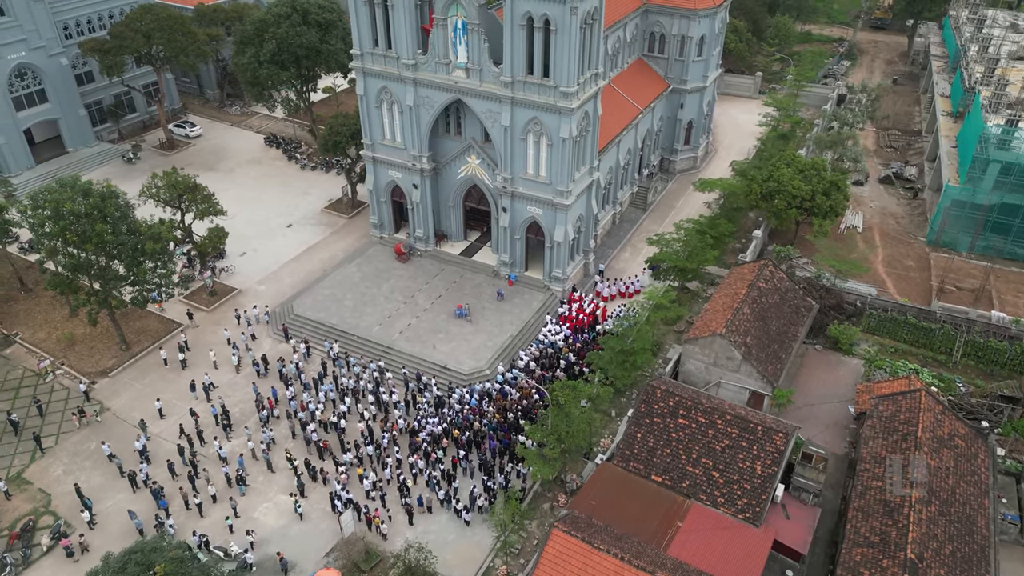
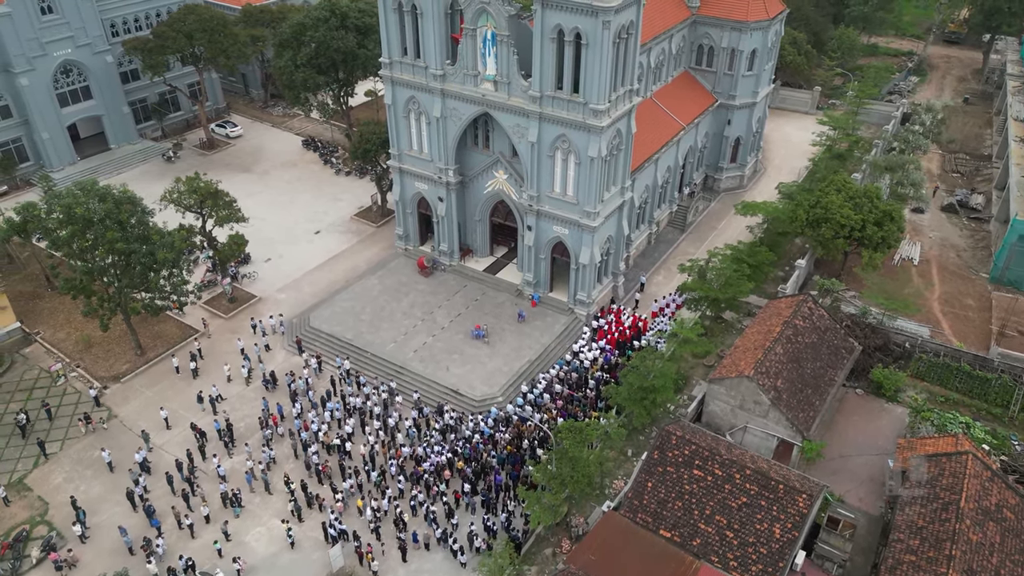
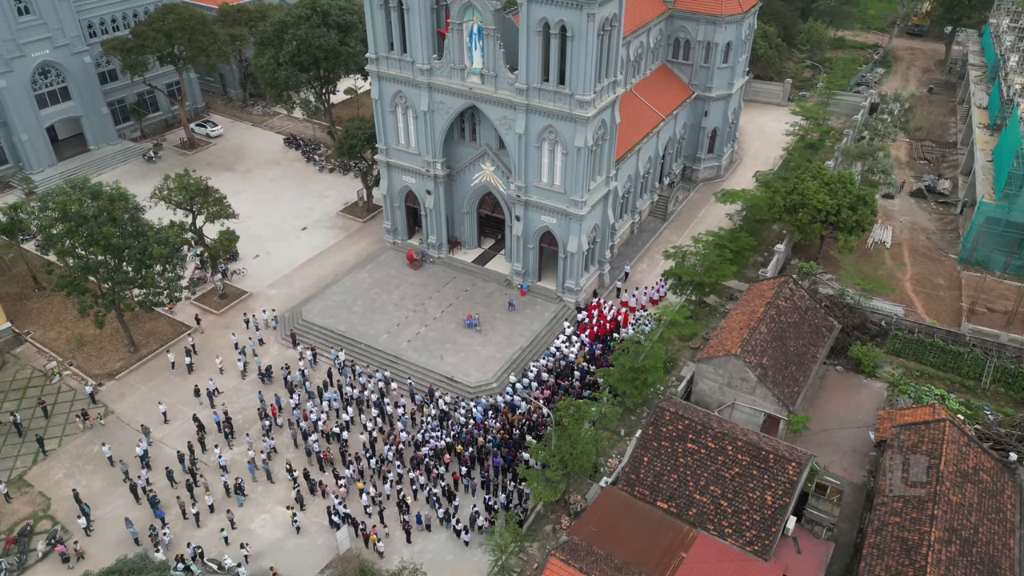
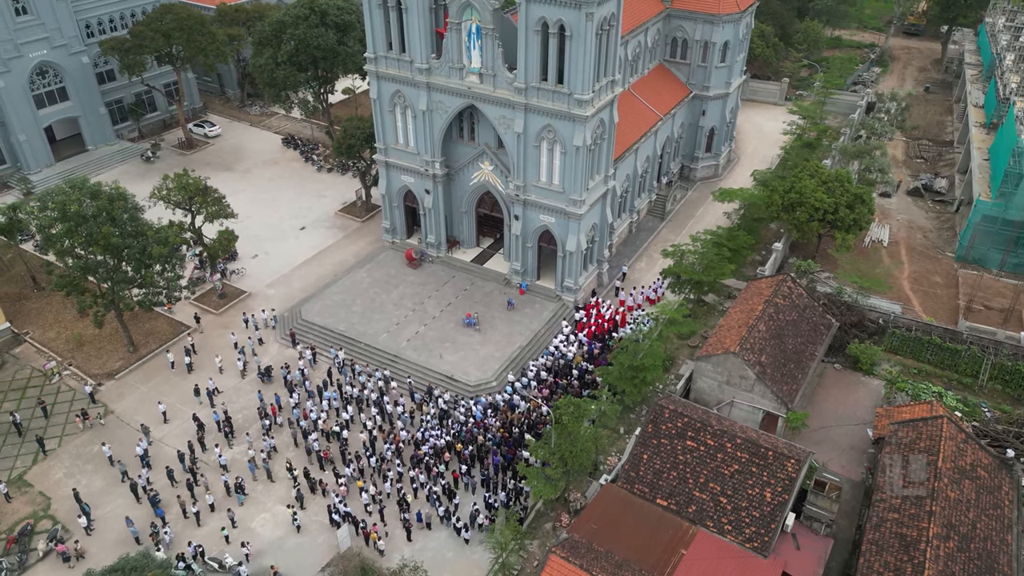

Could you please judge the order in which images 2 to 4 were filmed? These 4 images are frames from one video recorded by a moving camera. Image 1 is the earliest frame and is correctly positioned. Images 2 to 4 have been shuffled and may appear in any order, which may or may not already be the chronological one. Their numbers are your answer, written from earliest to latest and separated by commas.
4, 3, 2
